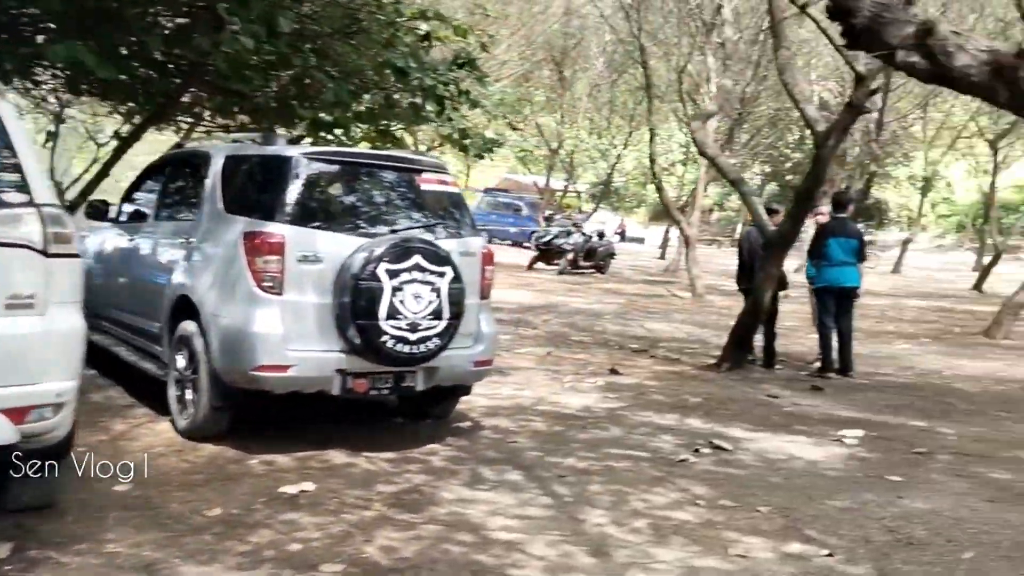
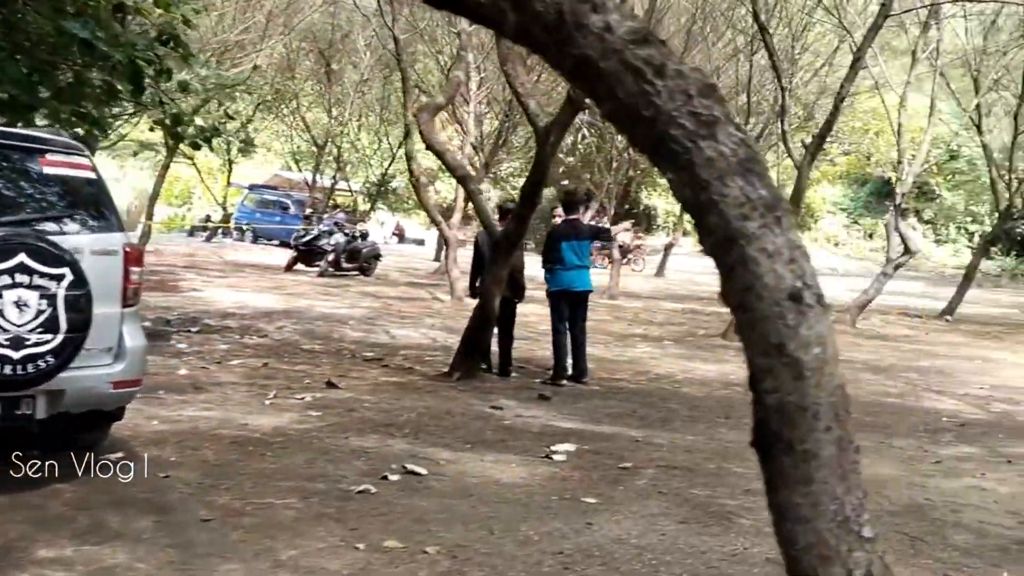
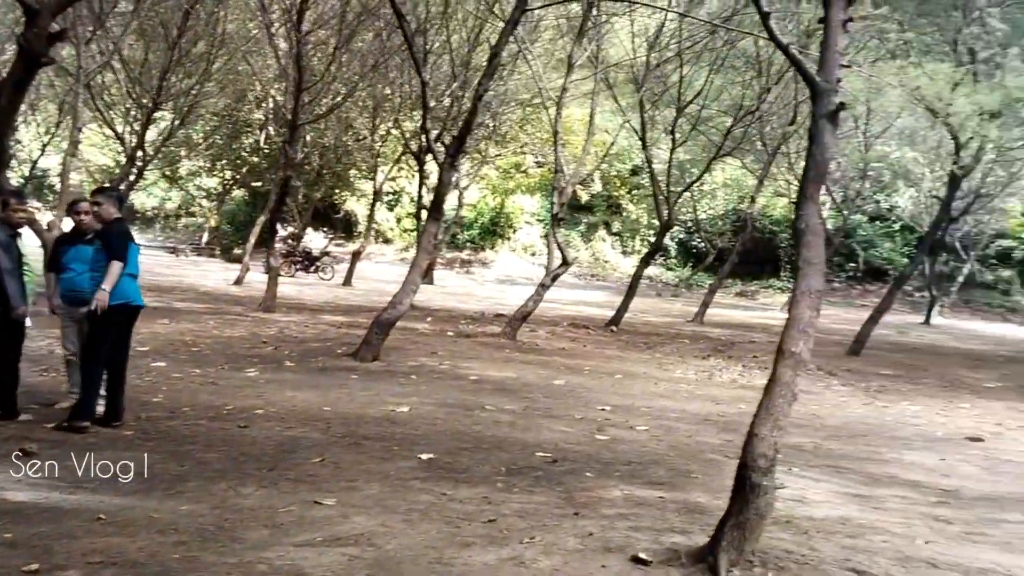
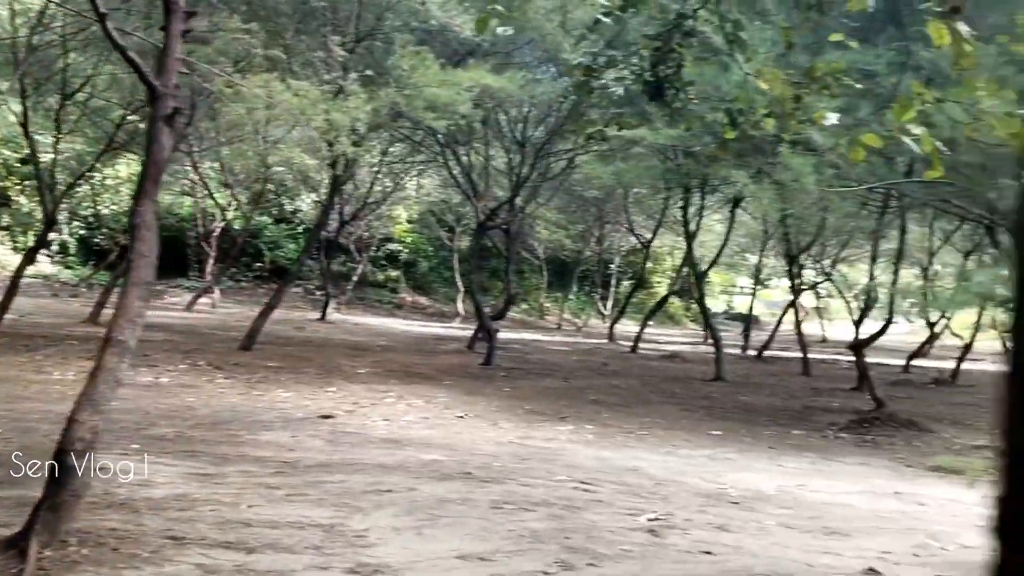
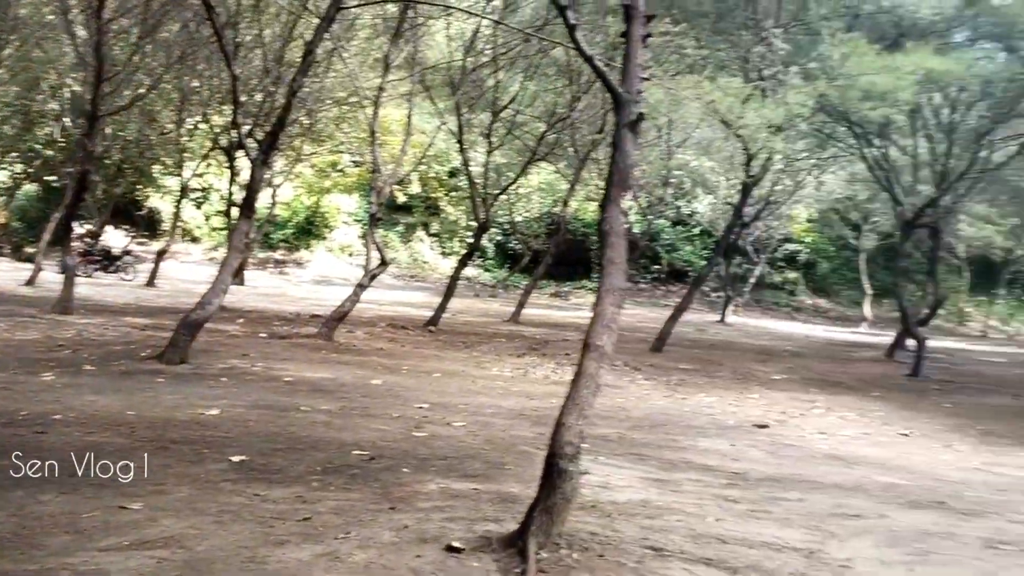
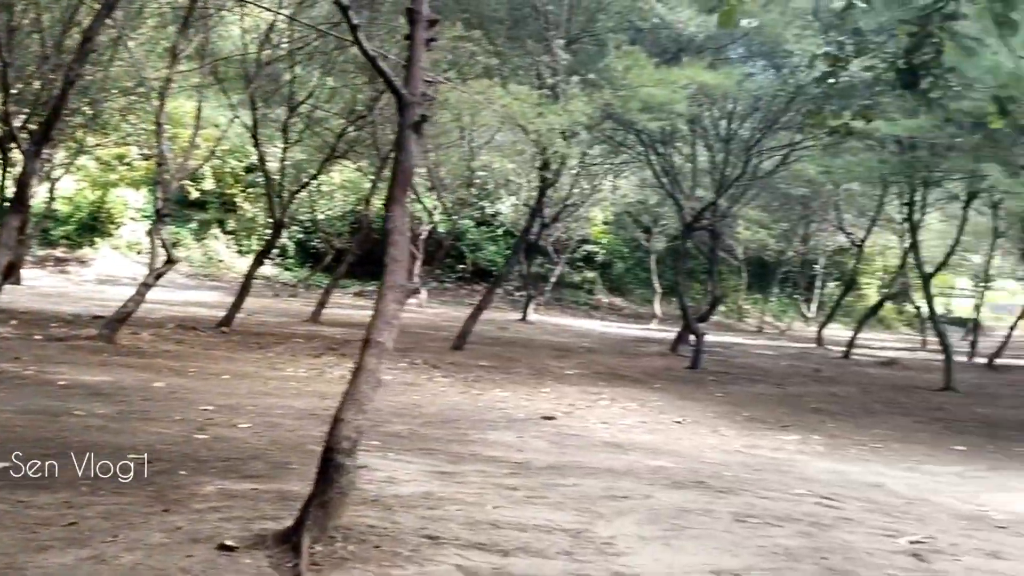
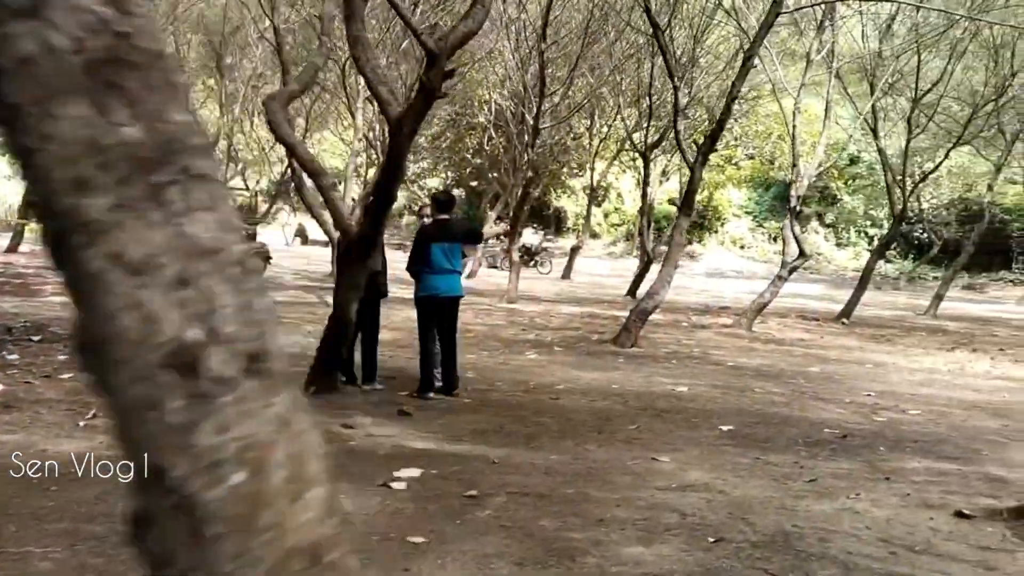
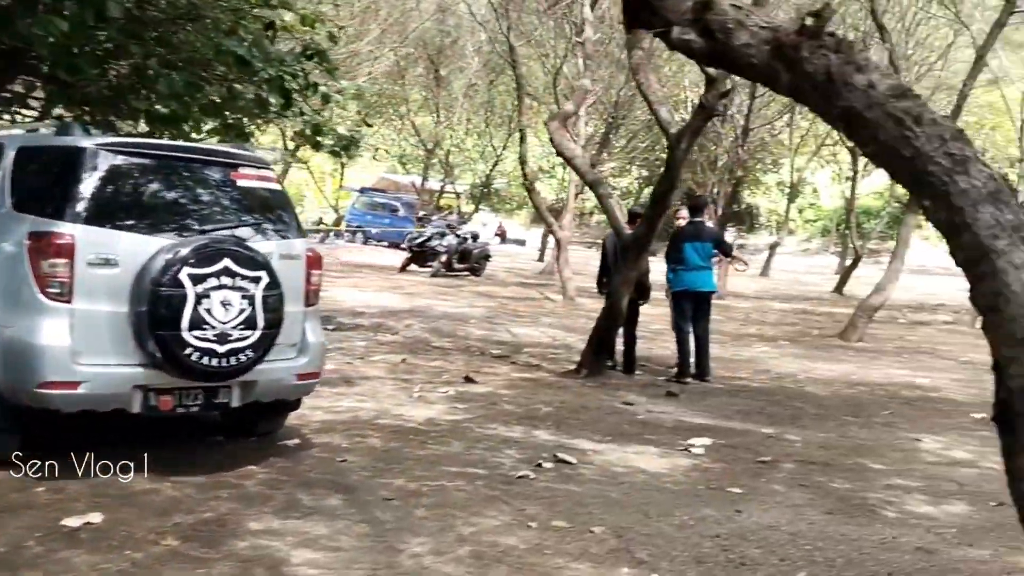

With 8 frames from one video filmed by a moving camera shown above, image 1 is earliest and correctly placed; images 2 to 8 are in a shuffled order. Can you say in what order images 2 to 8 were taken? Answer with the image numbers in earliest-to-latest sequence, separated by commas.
8, 2, 7, 3, 5, 6, 4
